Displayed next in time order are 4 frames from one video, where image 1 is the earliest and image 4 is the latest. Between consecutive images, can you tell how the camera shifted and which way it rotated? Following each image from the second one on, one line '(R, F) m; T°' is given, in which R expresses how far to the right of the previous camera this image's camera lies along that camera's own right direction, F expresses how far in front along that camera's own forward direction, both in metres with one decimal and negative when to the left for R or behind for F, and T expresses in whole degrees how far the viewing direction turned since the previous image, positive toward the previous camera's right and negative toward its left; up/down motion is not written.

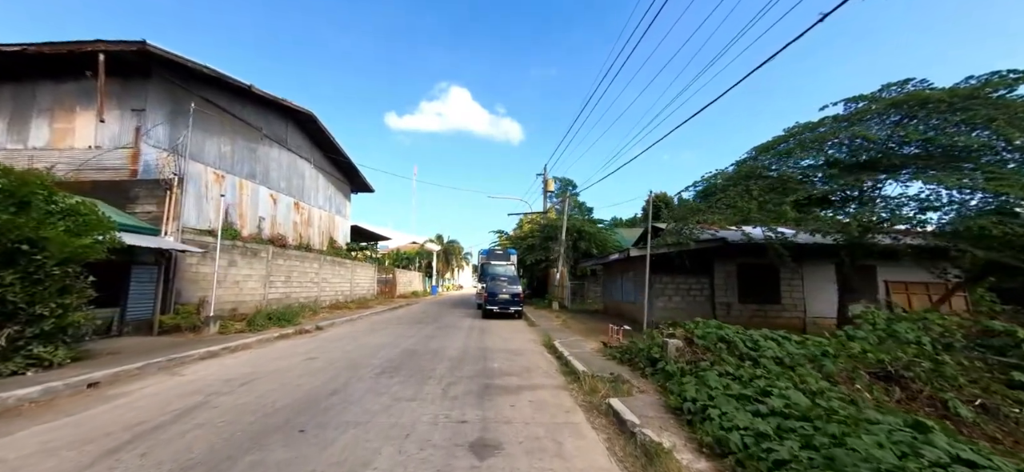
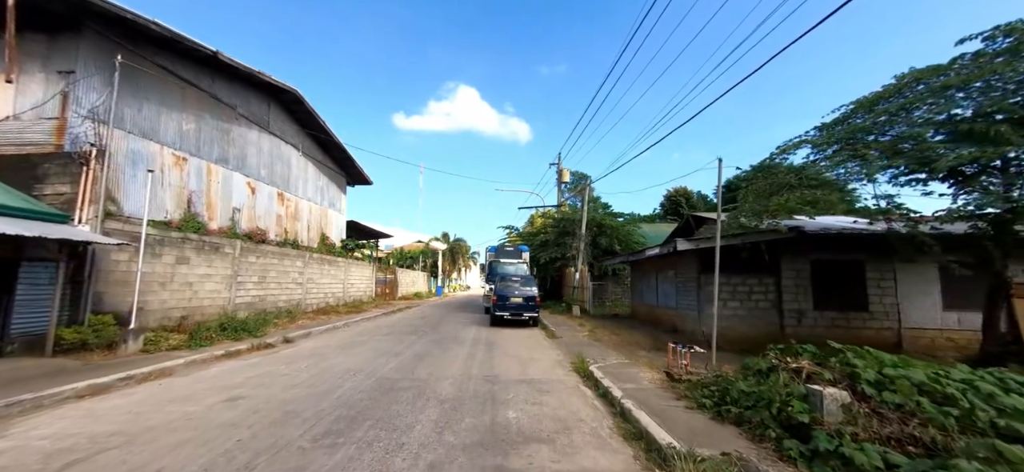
(-0.2, +2.6) m; -1°
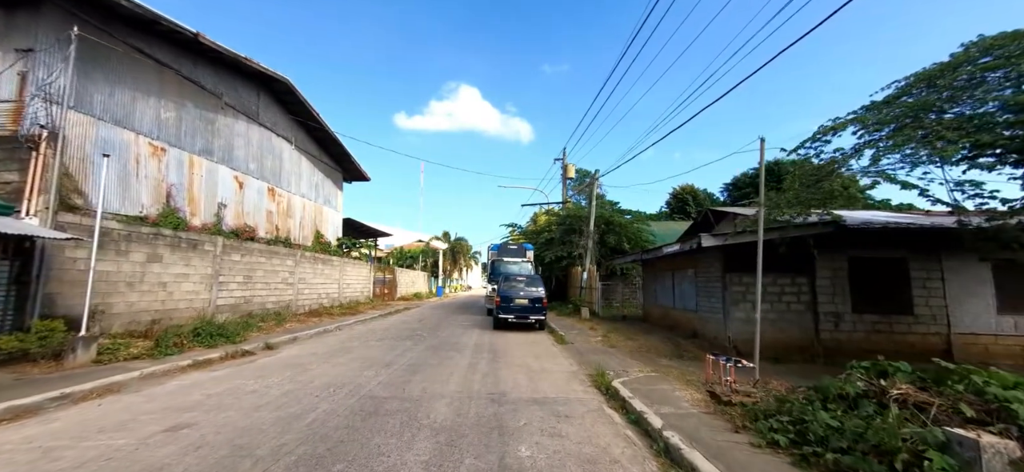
(-0.1, +1.0) m; 0°
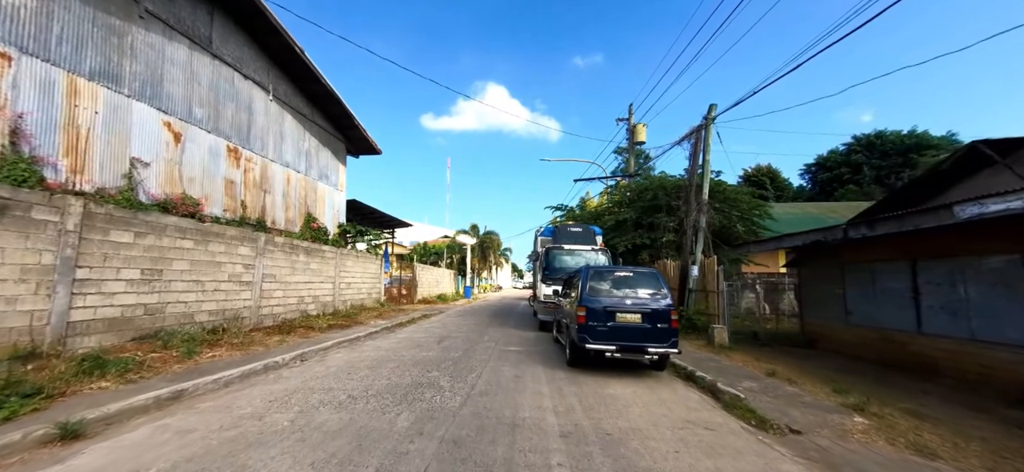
(-1.1, +5.8) m; -4°
